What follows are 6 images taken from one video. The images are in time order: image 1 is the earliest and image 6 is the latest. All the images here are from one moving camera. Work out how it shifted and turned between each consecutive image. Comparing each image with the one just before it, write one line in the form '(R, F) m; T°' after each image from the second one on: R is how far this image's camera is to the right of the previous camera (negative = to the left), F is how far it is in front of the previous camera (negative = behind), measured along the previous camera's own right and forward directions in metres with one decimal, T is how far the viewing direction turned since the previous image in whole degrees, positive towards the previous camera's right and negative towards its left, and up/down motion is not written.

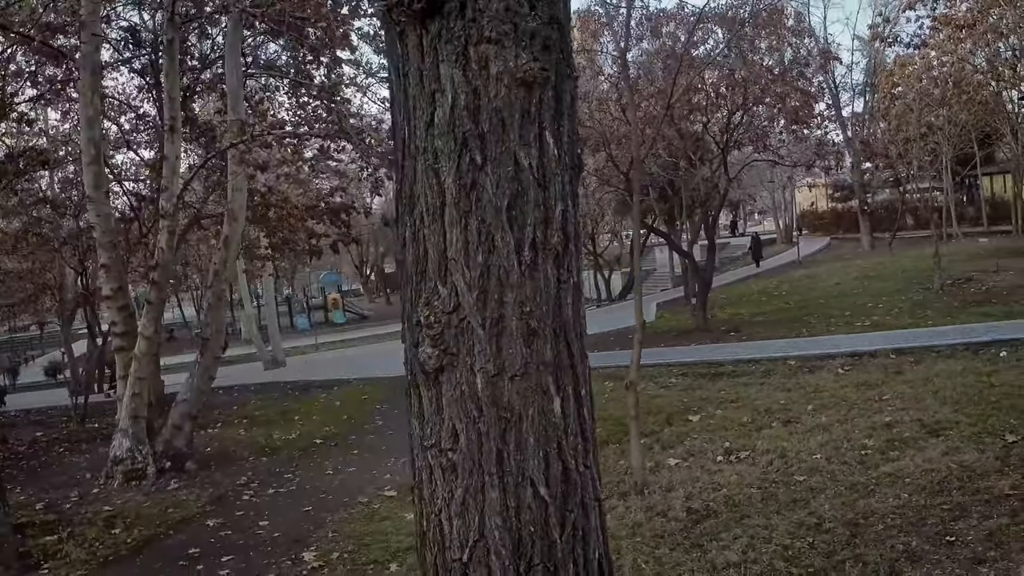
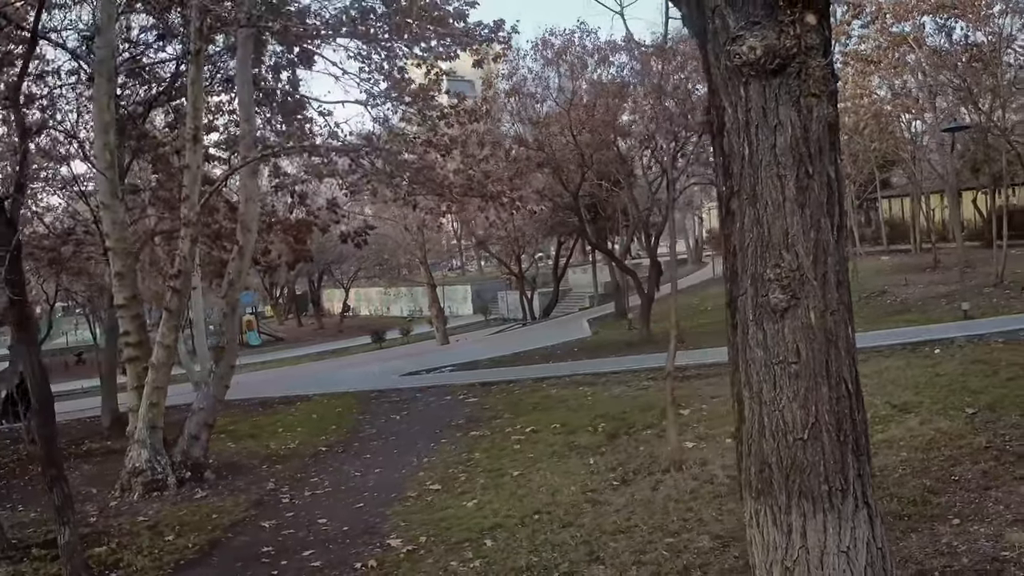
(-1.0, -0.8) m; +6°
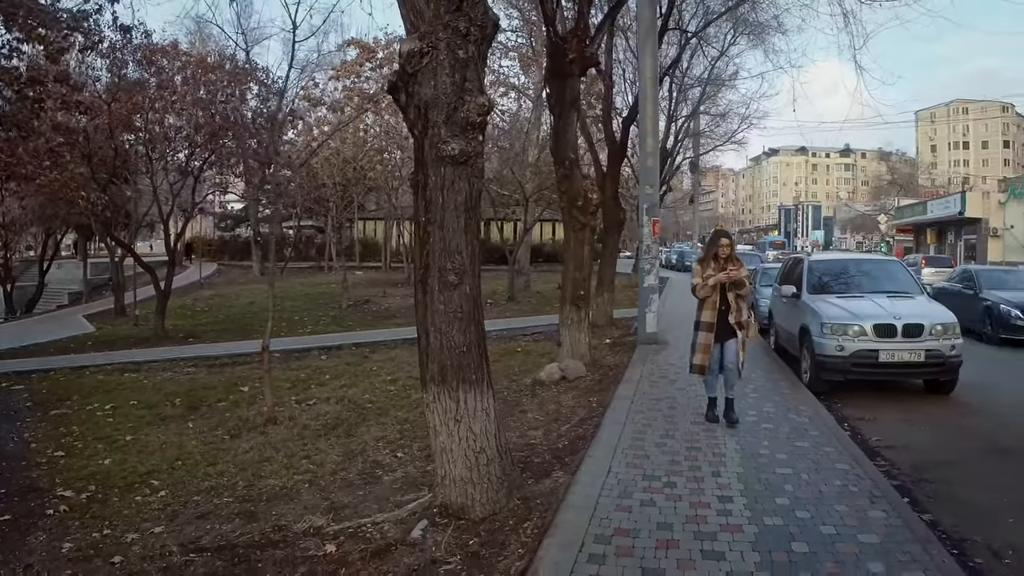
(-1.4, -1.9) m; +27°
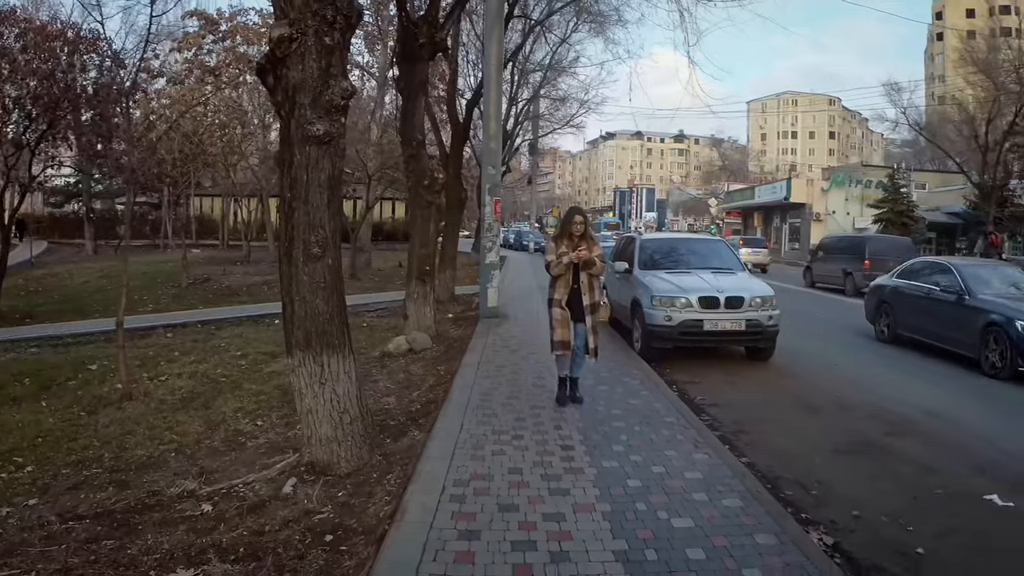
(-0.1, -0.4) m; +8°
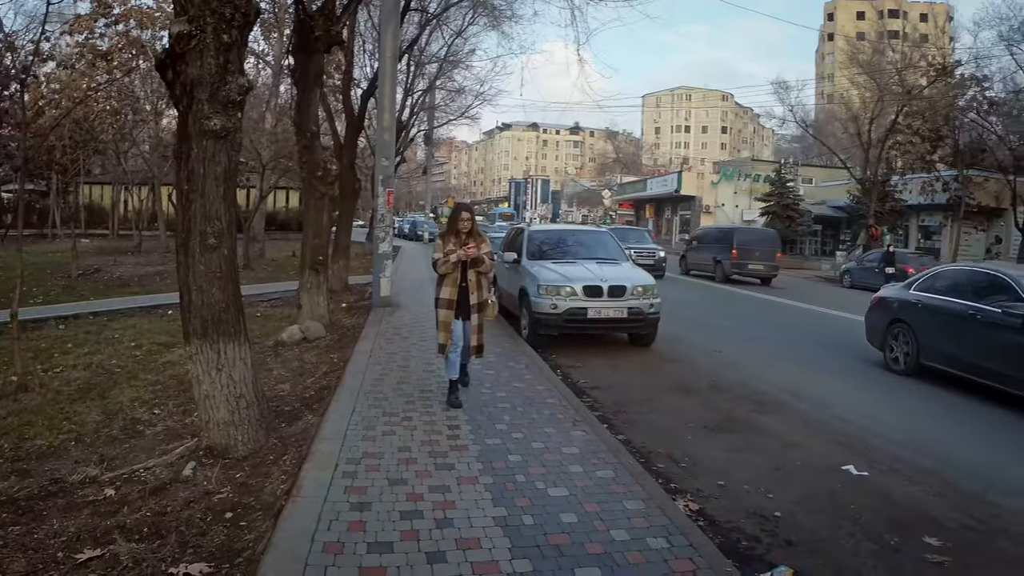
(0.0, -0.3) m; +5°
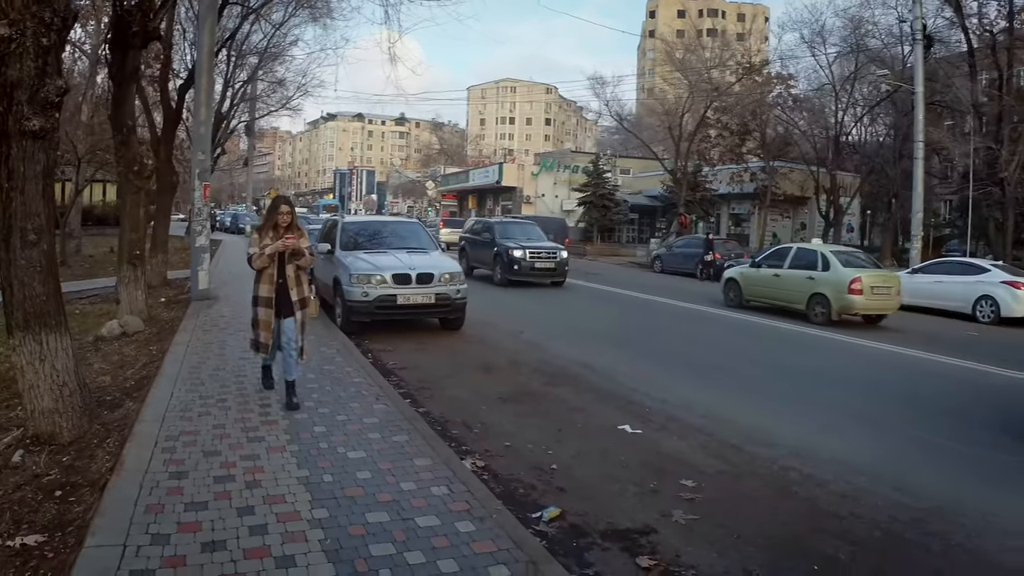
(+0.1, -0.6) m; +8°
